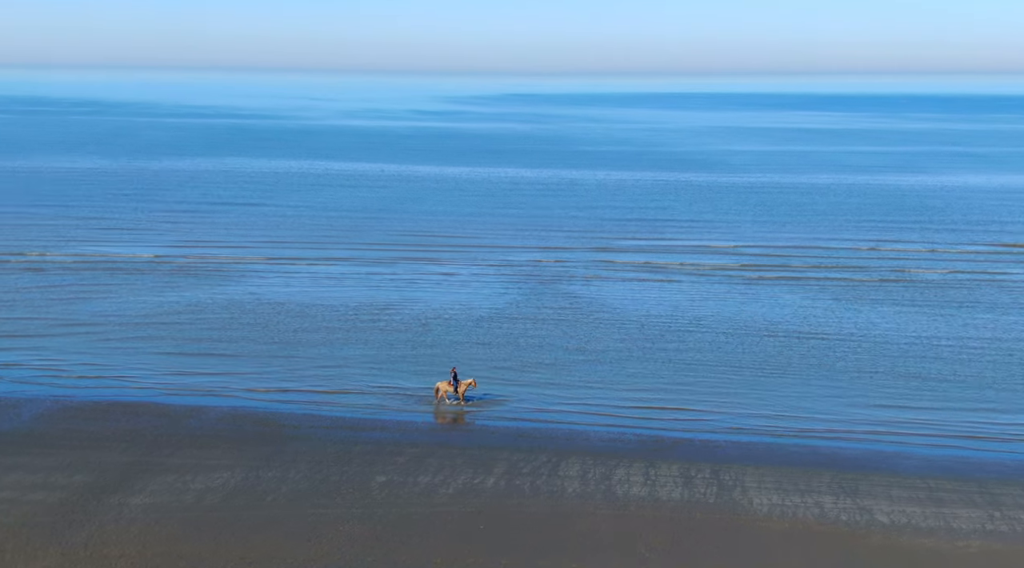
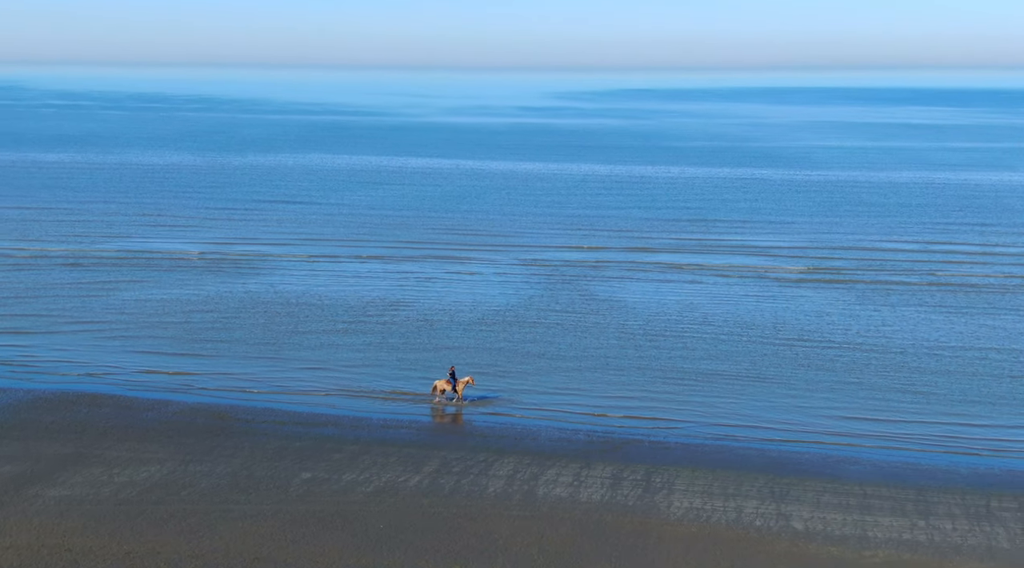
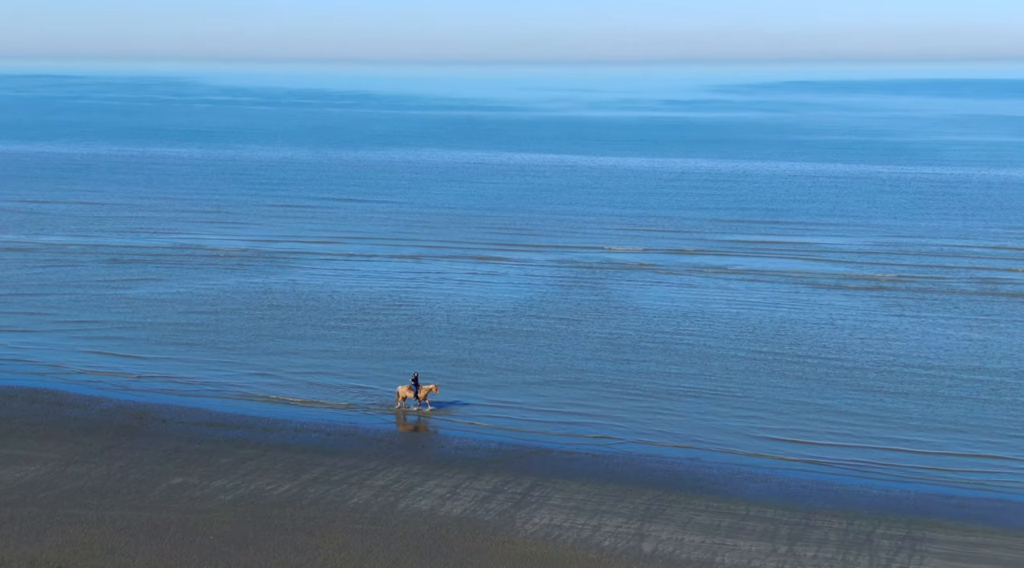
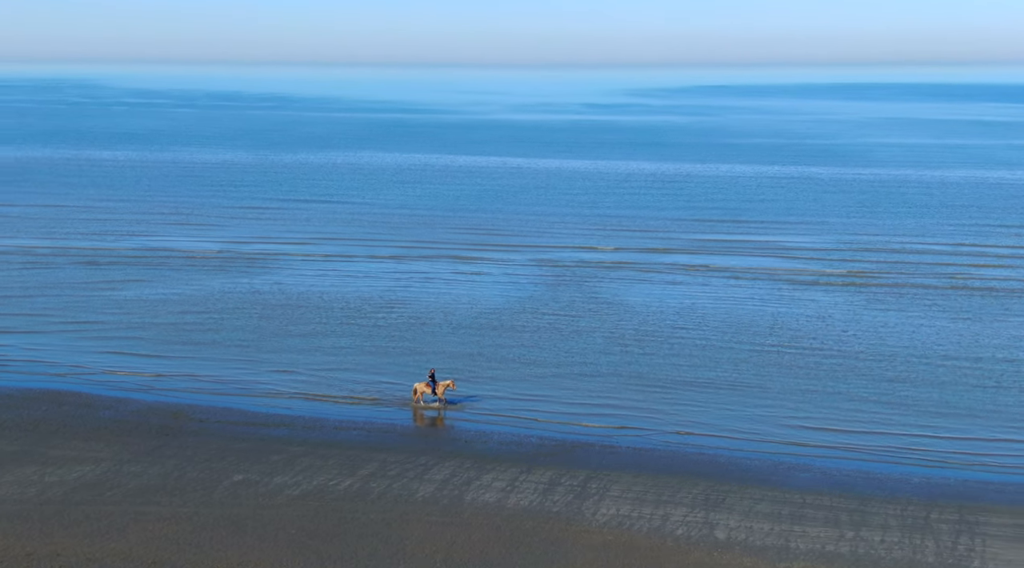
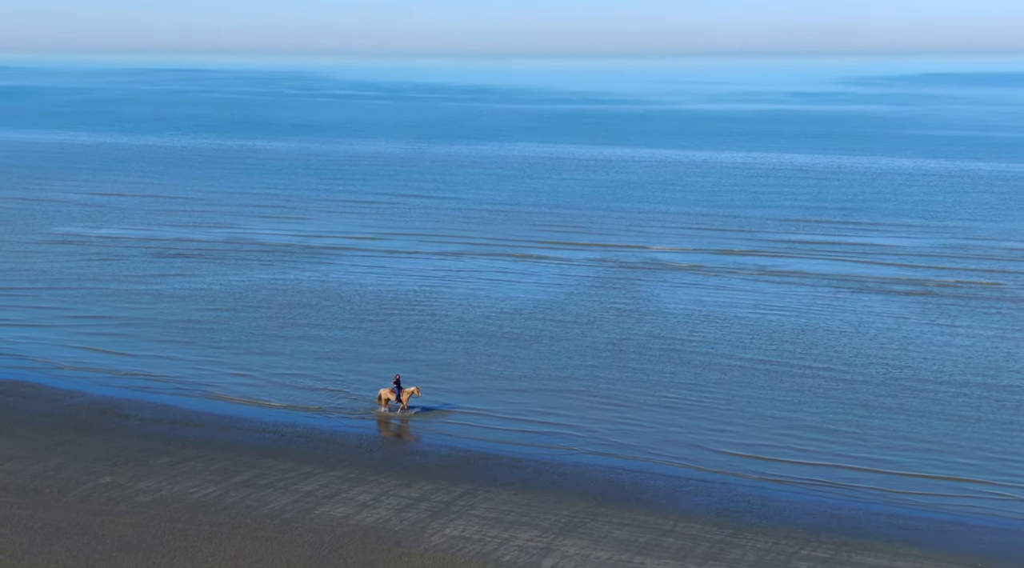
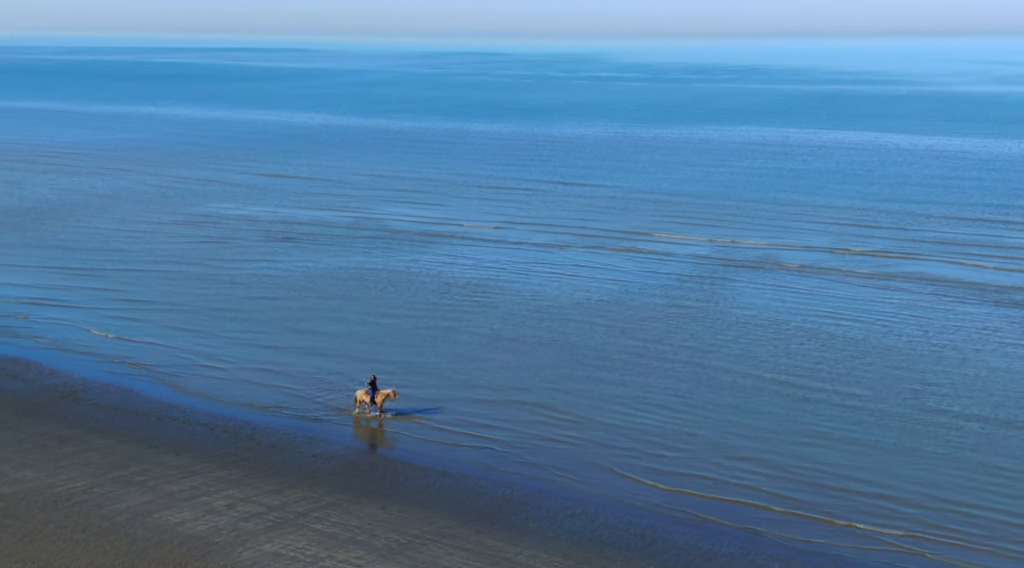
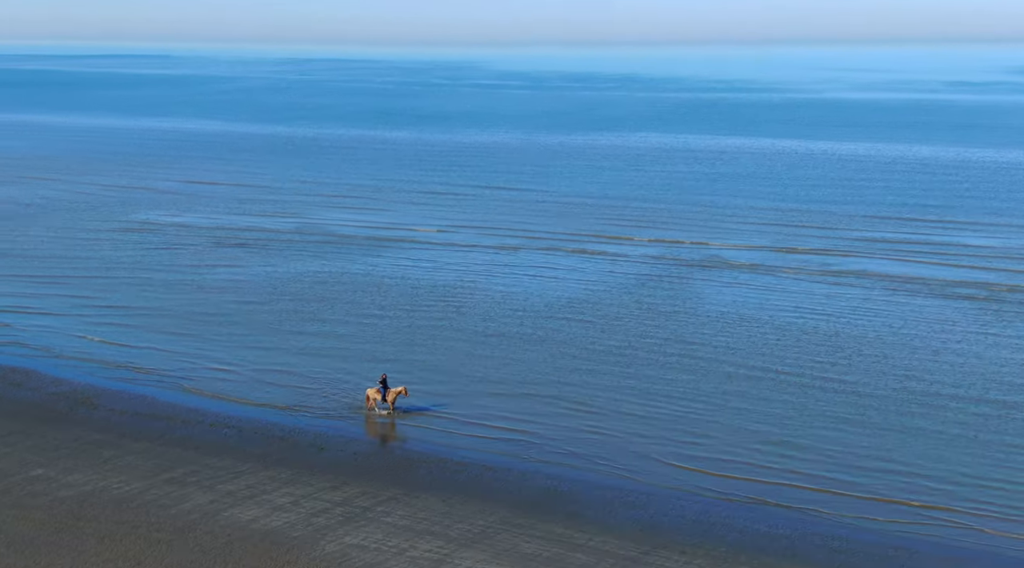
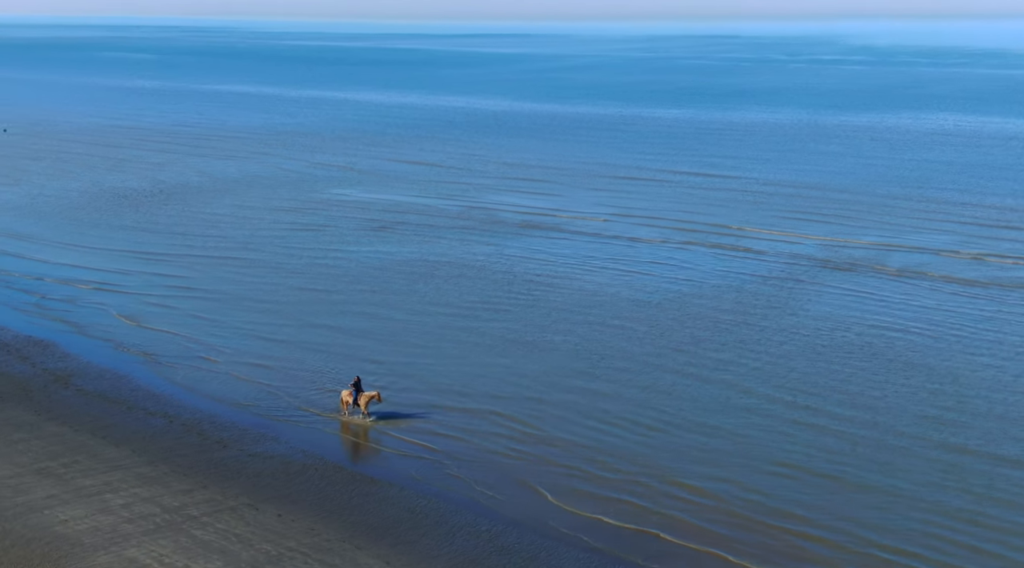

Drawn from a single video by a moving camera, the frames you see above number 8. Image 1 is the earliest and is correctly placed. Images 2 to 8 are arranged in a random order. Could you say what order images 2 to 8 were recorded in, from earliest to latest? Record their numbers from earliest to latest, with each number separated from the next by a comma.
2, 4, 3, 5, 7, 6, 8
